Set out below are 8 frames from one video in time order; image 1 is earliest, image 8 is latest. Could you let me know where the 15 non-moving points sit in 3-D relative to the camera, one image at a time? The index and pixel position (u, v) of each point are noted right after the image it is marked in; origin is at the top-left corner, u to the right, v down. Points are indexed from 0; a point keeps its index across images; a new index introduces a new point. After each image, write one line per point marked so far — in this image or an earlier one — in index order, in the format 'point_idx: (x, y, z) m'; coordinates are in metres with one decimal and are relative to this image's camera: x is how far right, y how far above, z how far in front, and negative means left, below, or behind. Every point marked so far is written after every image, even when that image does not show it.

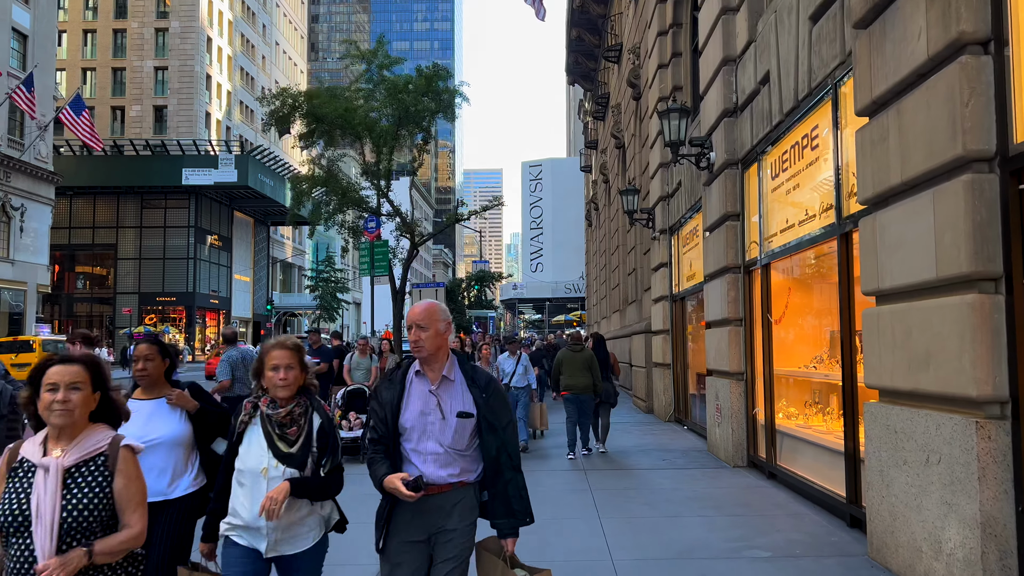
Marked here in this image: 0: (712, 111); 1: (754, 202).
0: (+2.5, +2.2, +10.3) m
1: (+2.7, +1.0, +9.3) m
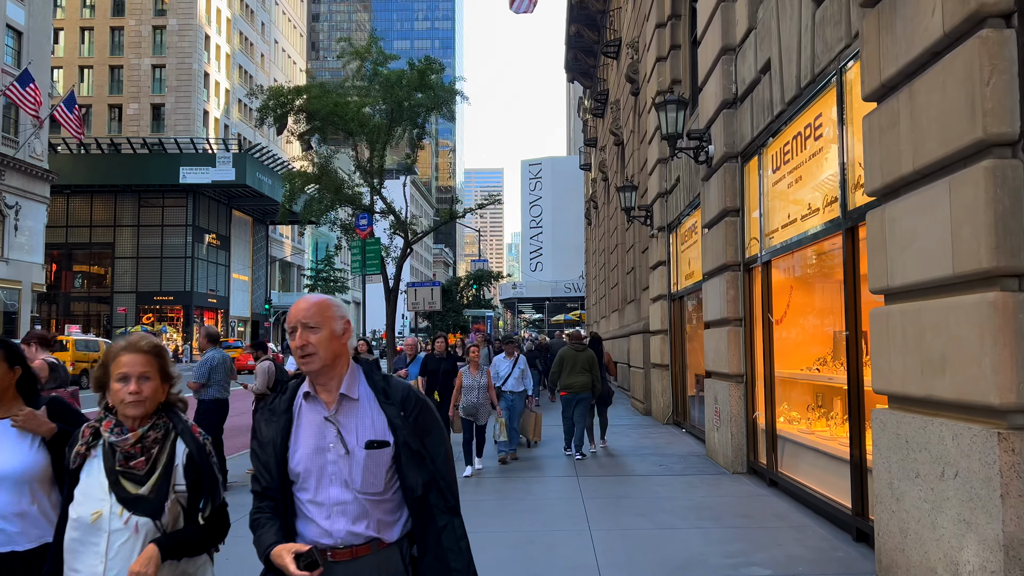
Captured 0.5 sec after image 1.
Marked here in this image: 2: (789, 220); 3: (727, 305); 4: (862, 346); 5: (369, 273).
0: (+2.4, +2.3, +9.9) m
1: (+2.6, +1.0, +8.9) m
2: (+2.6, +0.7, +7.8) m
3: (+2.4, -0.2, +9.3) m
4: (+2.5, -0.4, +5.9) m
5: (-3.1, +0.3, +17.4) m
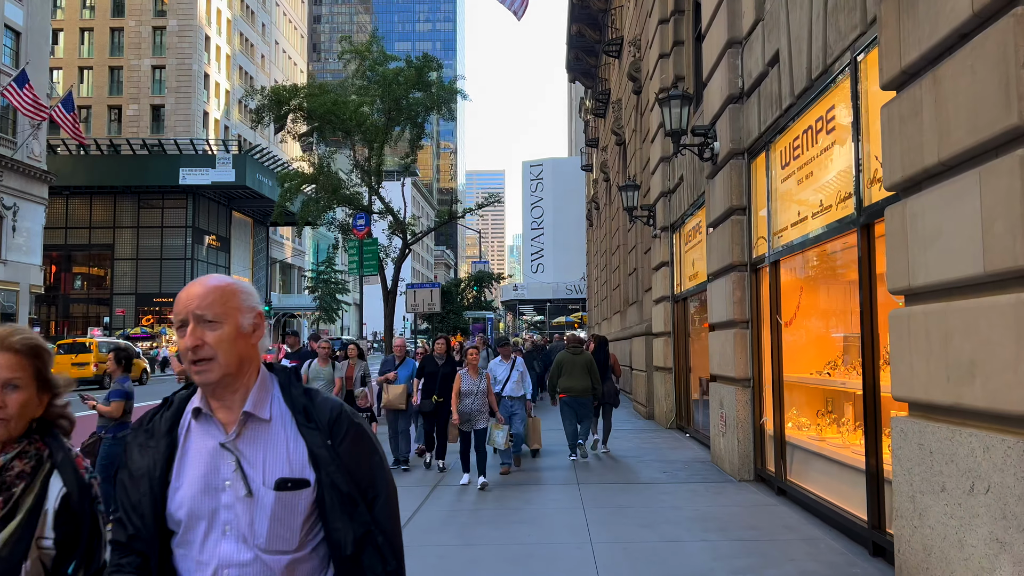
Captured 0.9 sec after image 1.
0: (+2.4, +2.2, +9.6) m
1: (+2.6, +1.0, +8.6) m
2: (+2.6, +0.7, +7.4) m
3: (+2.4, -0.2, +8.9) m
4: (+2.5, -0.4, +5.6) m
5: (-3.1, +0.3, +17.1) m
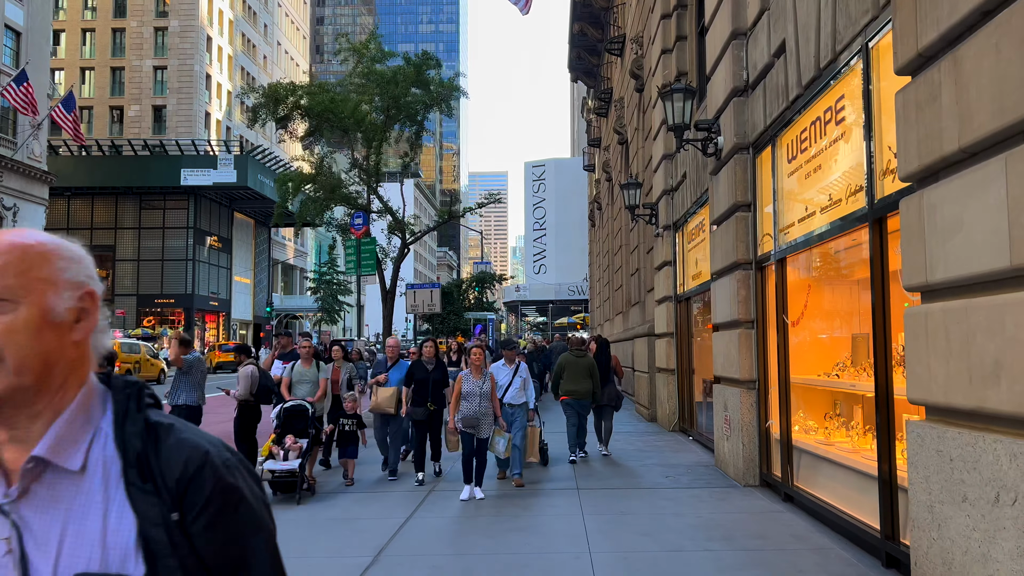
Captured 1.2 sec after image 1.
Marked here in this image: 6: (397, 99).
0: (+2.4, +2.3, +9.4) m
1: (+2.6, +1.0, +8.3) m
2: (+2.6, +0.7, +7.2) m
3: (+2.4, -0.2, +8.7) m
4: (+2.5, -0.4, +5.3) m
5: (-3.1, +0.3, +16.9) m
6: (-2.8, +4.5, +19.4) m
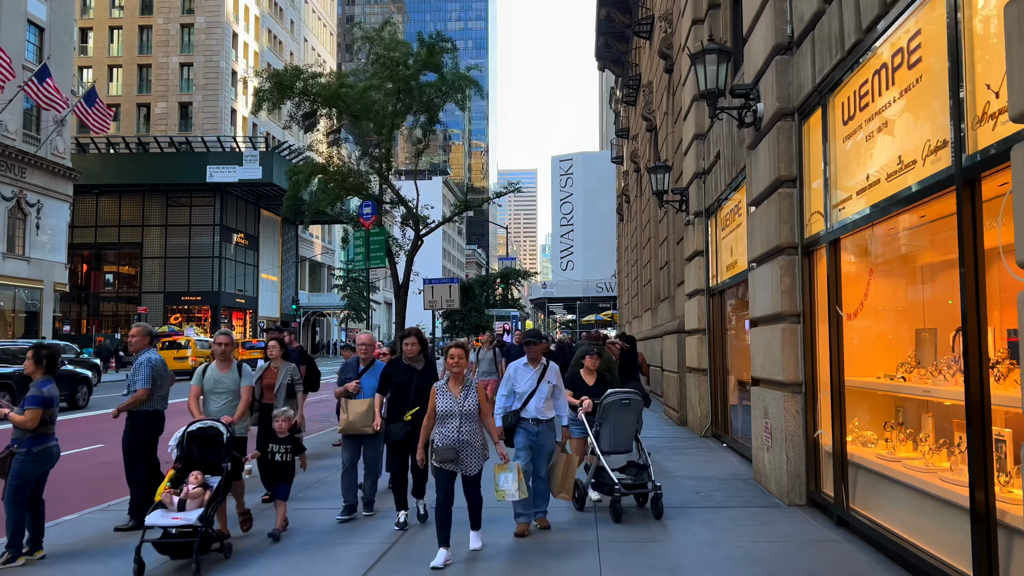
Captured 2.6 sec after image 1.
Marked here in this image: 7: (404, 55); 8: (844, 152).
0: (+2.5, +2.4, +8.2) m
1: (+2.6, +1.1, +7.1) m
2: (+2.6, +0.8, +6.0) m
3: (+2.5, -0.1, +7.5) m
4: (+2.4, -0.3, +4.1) m
5: (-2.7, +0.4, +15.9) m
6: (-2.3, +4.6, +18.4) m
7: (-2.4, +5.2, +18.4) m
8: (+2.6, +1.1, +6.5) m
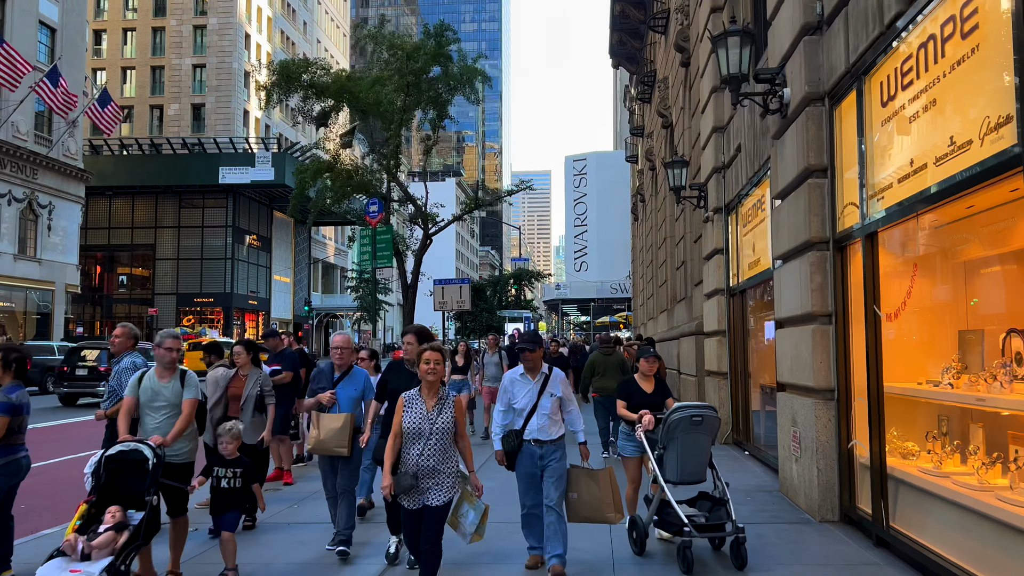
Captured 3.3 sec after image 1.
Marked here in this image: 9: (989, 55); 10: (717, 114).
0: (+2.6, +2.4, +7.6) m
1: (+2.7, +1.1, +6.5) m
2: (+2.7, +0.8, +5.4) m
3: (+2.5, -0.1, +6.9) m
4: (+2.4, -0.3, +3.6) m
5: (-2.5, +0.4, +15.4) m
6: (-2.1, +4.6, +17.9) m
7: (-2.1, +5.2, +17.9) m
8: (+2.7, +1.1, +5.9) m
9: (+2.5, +1.2, +4.4) m
10: (+3.0, +2.6, +12.2) m
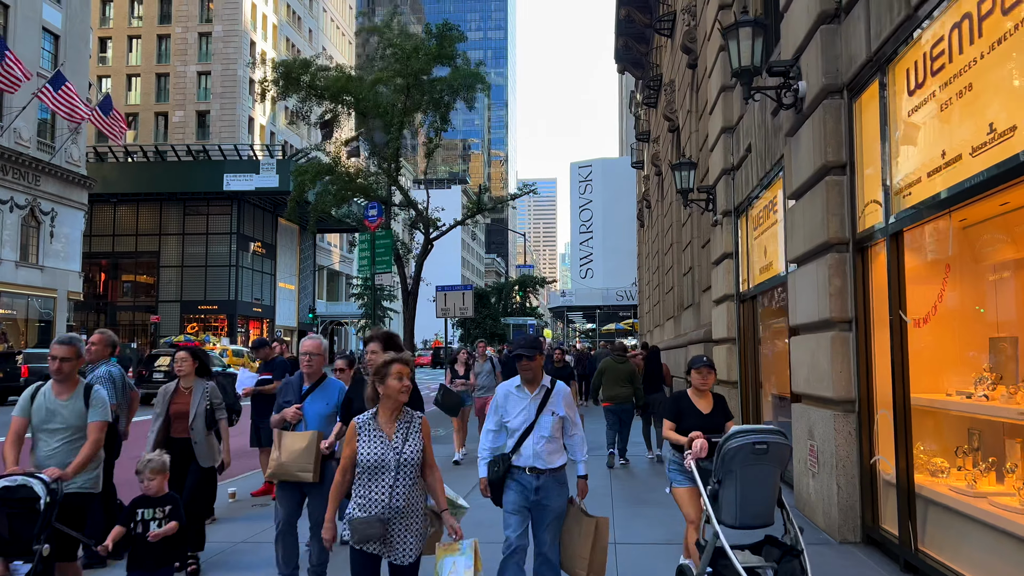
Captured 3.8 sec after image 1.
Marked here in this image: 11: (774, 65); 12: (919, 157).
0: (+2.5, +2.3, +7.2) m
1: (+2.7, +1.1, +6.1) m
2: (+2.6, +0.8, +5.0) m
3: (+2.5, -0.1, +6.5) m
4: (+2.4, -0.3, +3.2) m
5: (-2.4, +0.3, +15.0) m
6: (-2.0, +4.5, +17.5) m
7: (-2.1, +5.1, +17.6) m
8: (+2.7, +1.1, +5.5) m
9: (+2.5, +1.2, +4.0) m
10: (+3.1, +2.5, +11.7) m
11: (+2.4, +2.0, +7.4) m
12: (+2.7, +0.9, +5.4) m
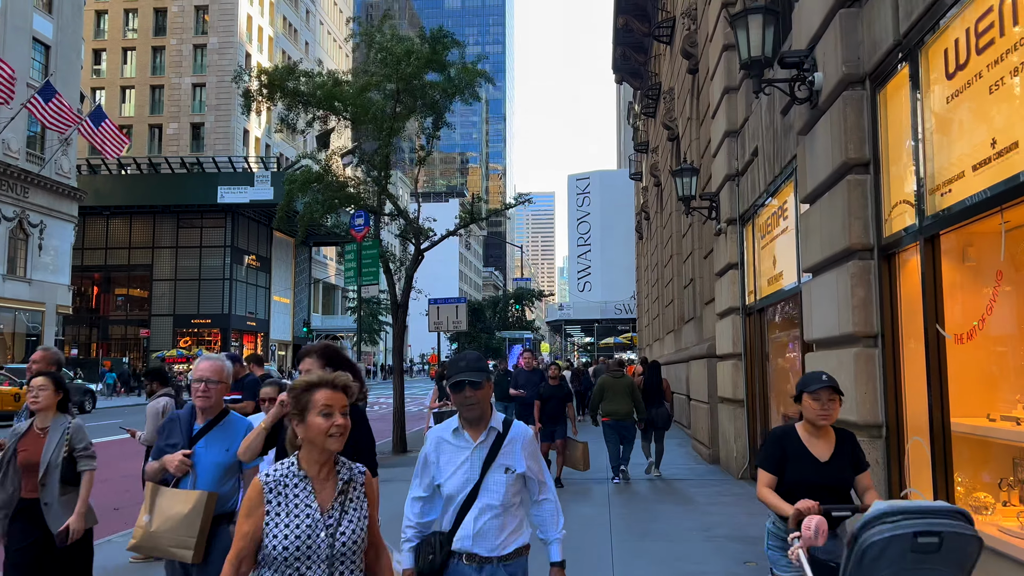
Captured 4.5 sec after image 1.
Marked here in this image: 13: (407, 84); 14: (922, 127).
0: (+2.5, +2.3, +6.6) m
1: (+2.6, +1.0, +5.5) m
2: (+2.5, +0.8, +4.4) m
3: (+2.4, -0.2, +5.8) m
4: (+2.3, -0.3, +2.5) m
5: (-2.5, +0.1, +14.4) m
6: (-2.1, +4.2, +17.0) m
7: (-2.2, +4.8, +17.0) m
8: (+2.6, +1.0, +4.9) m
9: (+2.4, +1.2, +3.4) m
10: (+2.9, +2.3, +11.1) m
11: (+2.3, +1.9, +6.7) m
12: (+2.6, +0.8, +4.7) m
13: (-2.2, +4.2, +17.0) m
14: (+2.6, +1.0, +5.2) m
